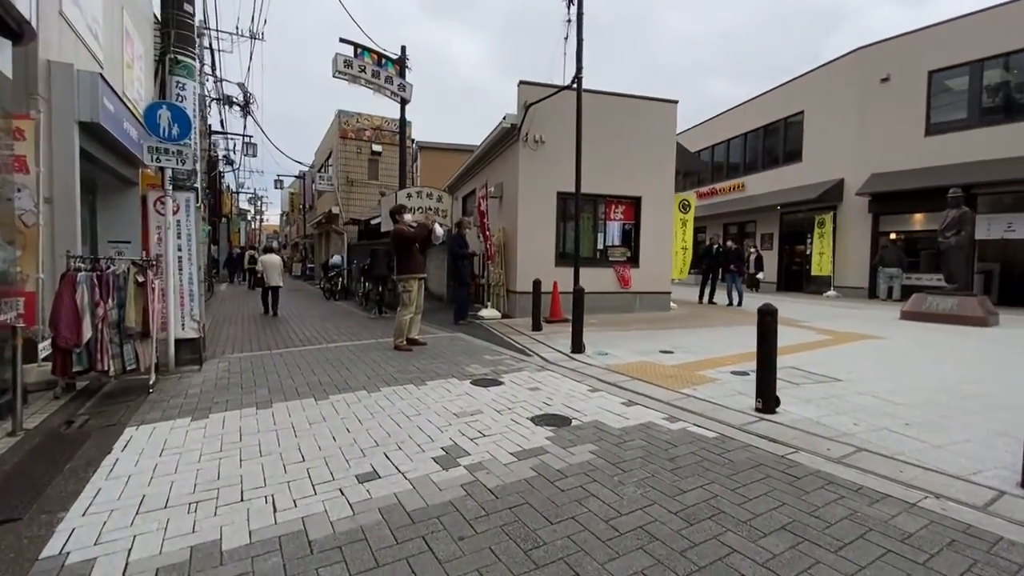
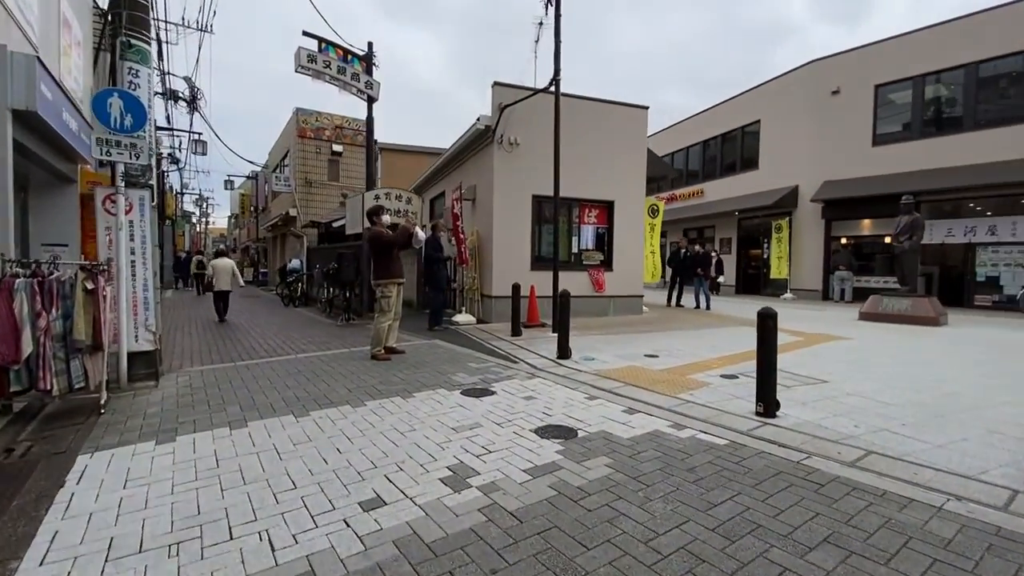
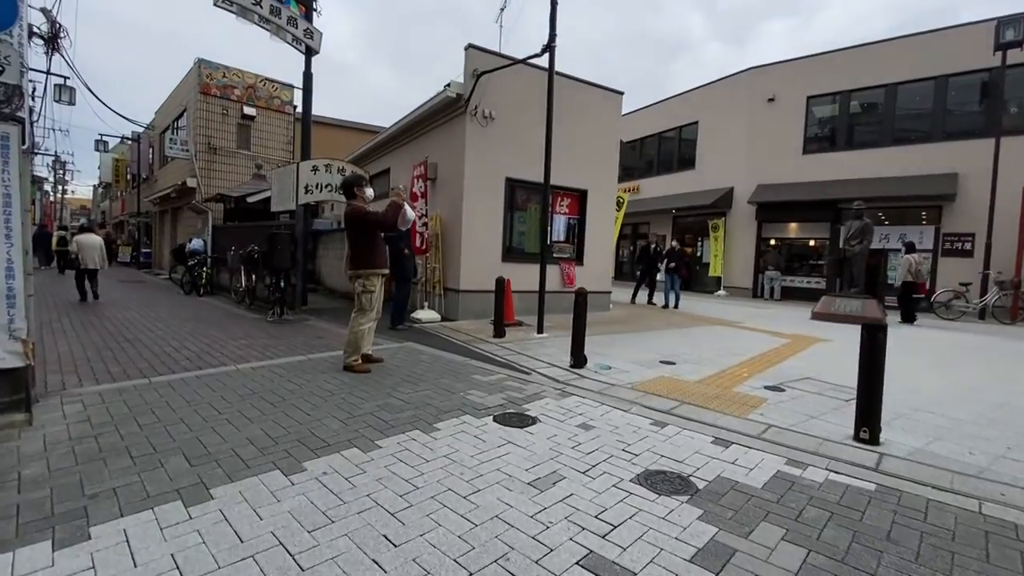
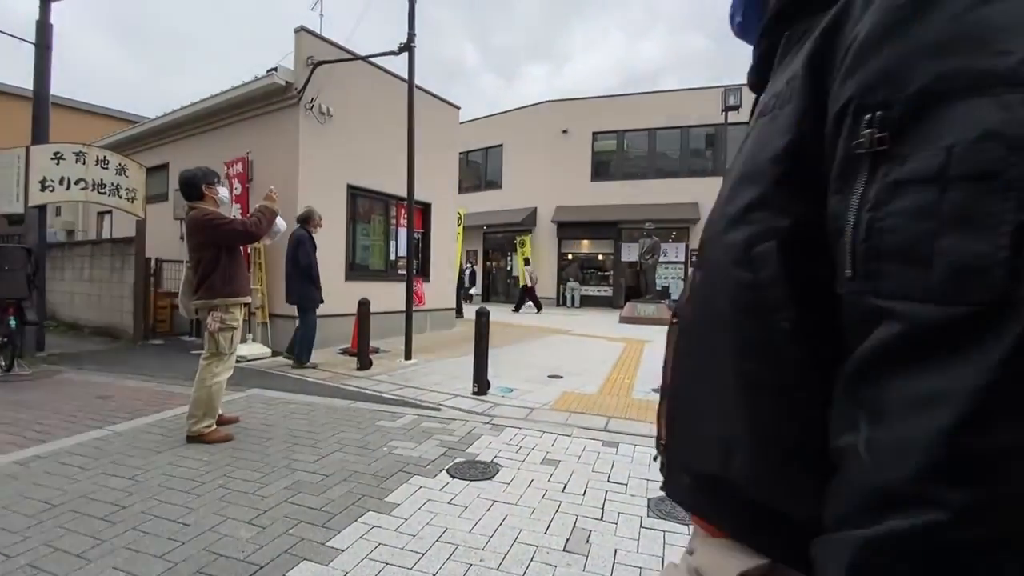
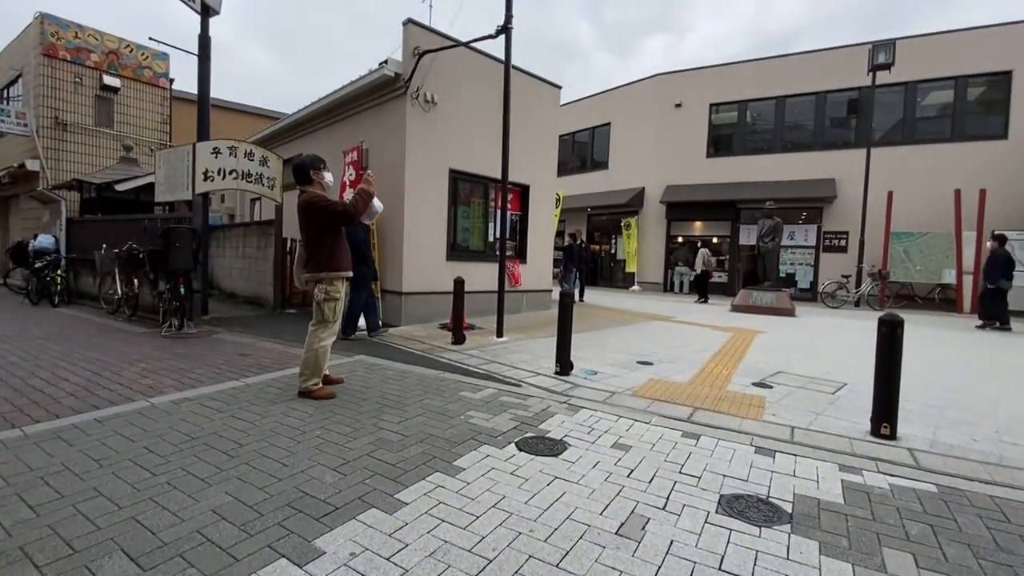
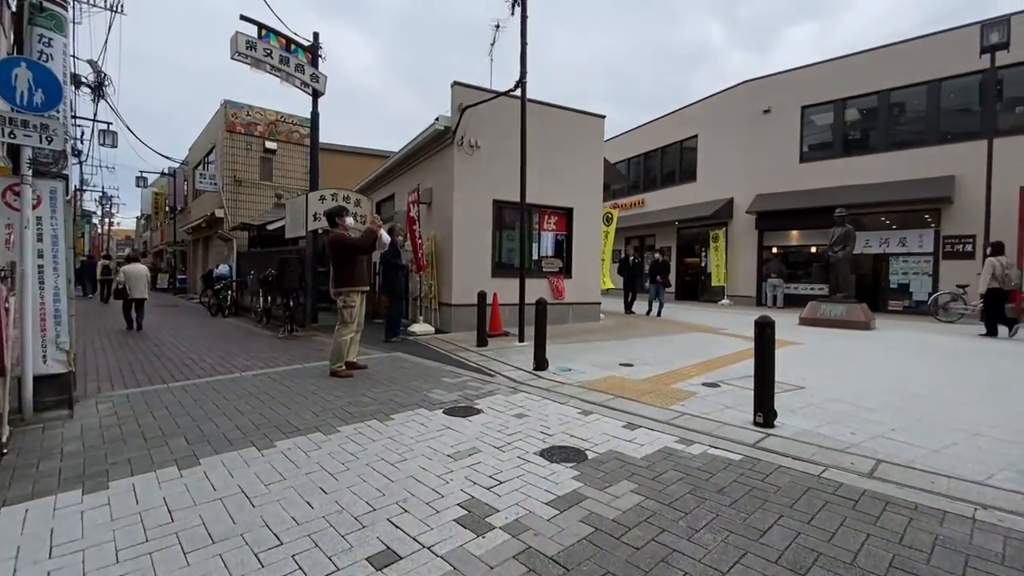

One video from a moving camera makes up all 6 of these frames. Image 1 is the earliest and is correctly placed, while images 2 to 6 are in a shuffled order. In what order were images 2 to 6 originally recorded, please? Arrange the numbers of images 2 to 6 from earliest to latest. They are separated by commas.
2, 6, 3, 5, 4
